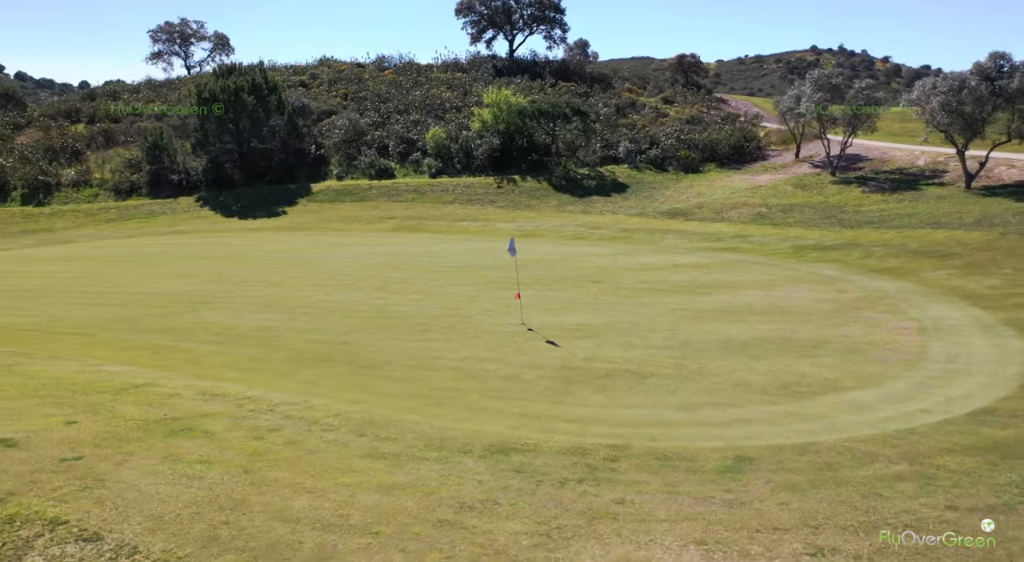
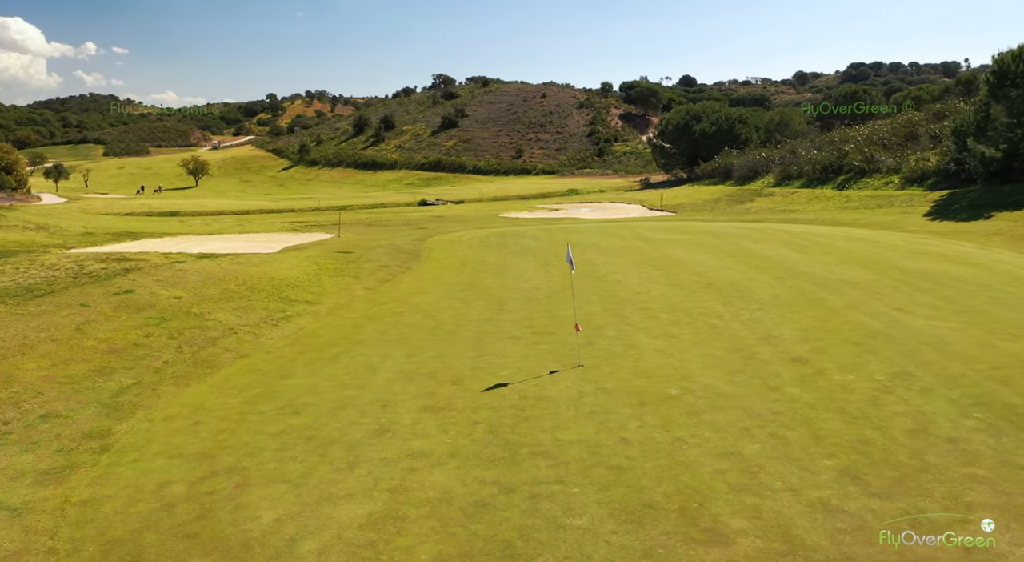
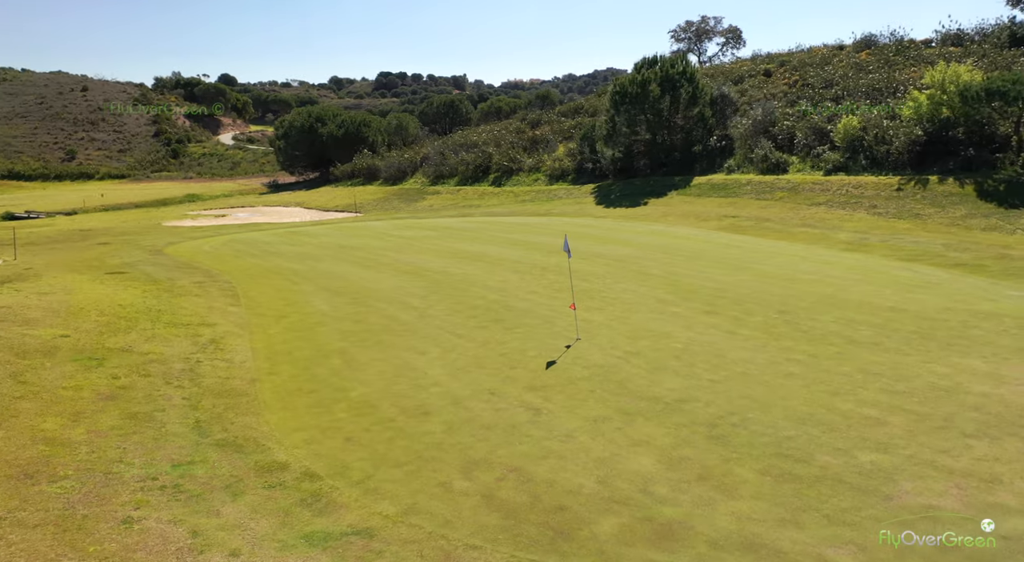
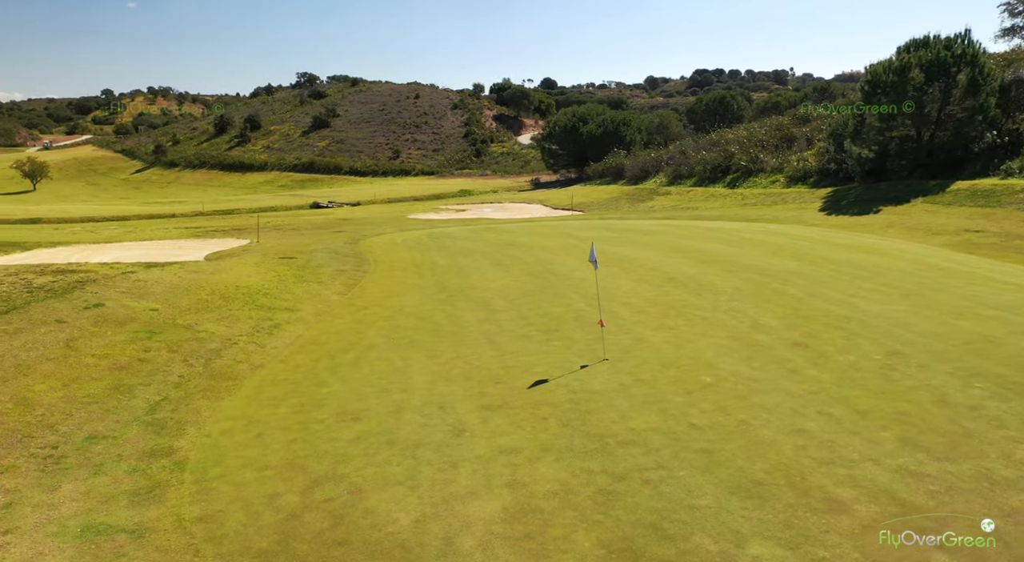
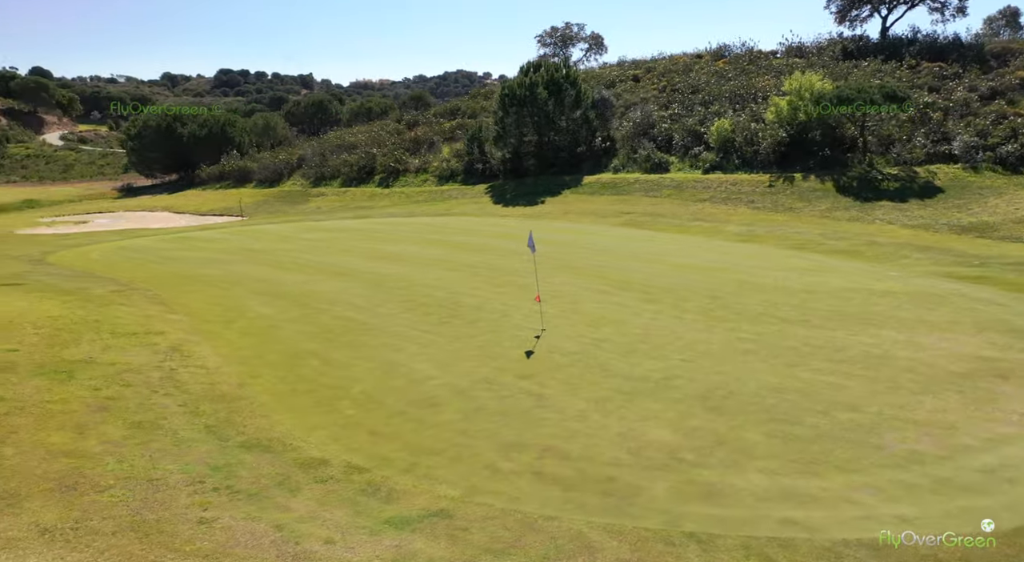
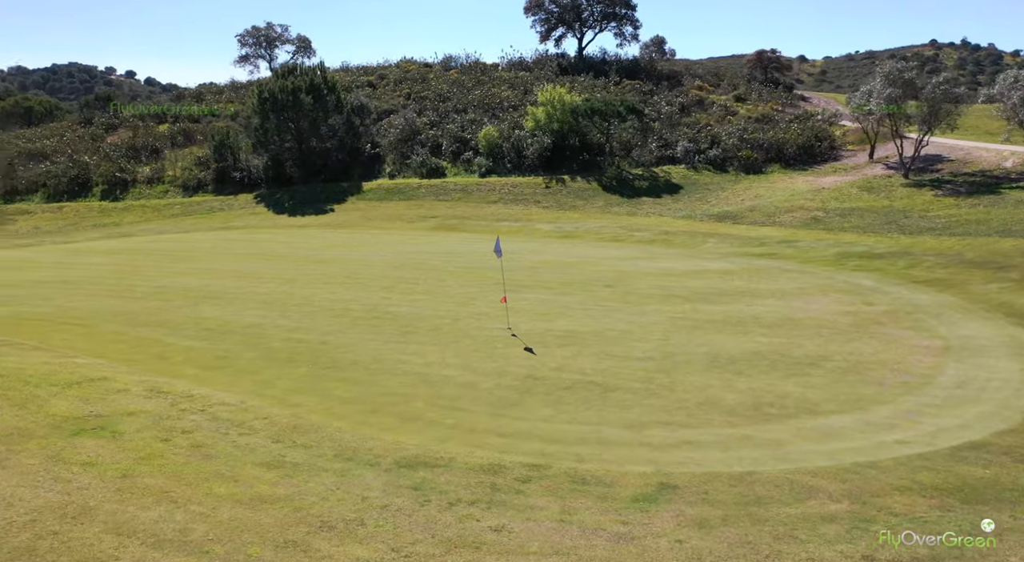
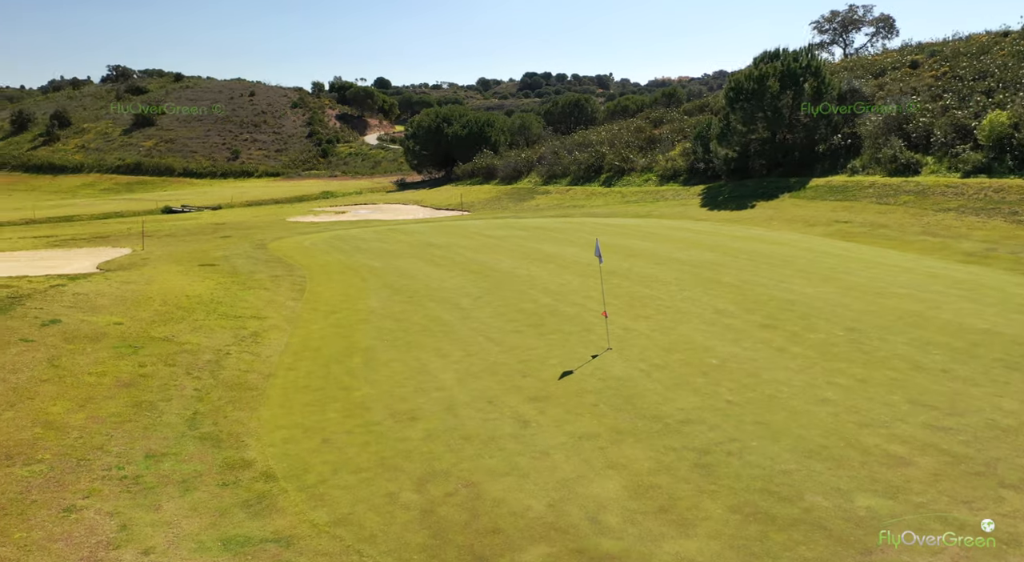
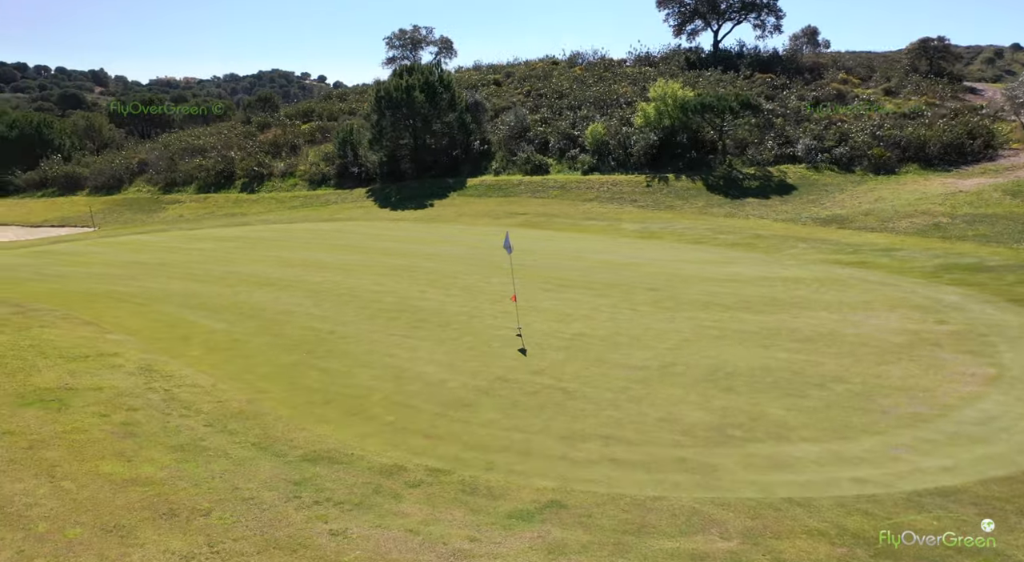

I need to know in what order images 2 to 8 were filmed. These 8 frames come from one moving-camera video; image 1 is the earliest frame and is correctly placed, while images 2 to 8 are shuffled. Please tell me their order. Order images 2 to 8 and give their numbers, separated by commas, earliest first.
6, 8, 5, 3, 7, 4, 2
